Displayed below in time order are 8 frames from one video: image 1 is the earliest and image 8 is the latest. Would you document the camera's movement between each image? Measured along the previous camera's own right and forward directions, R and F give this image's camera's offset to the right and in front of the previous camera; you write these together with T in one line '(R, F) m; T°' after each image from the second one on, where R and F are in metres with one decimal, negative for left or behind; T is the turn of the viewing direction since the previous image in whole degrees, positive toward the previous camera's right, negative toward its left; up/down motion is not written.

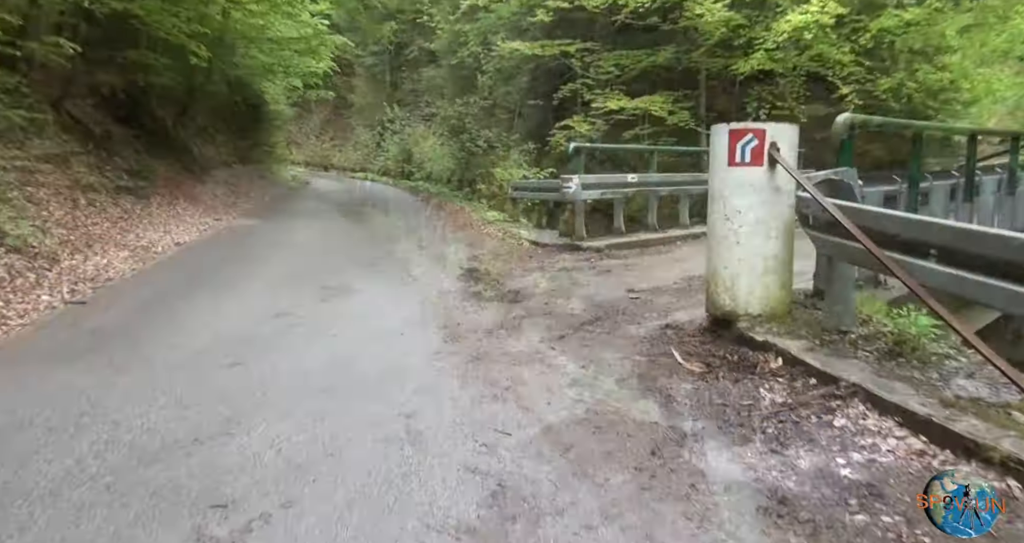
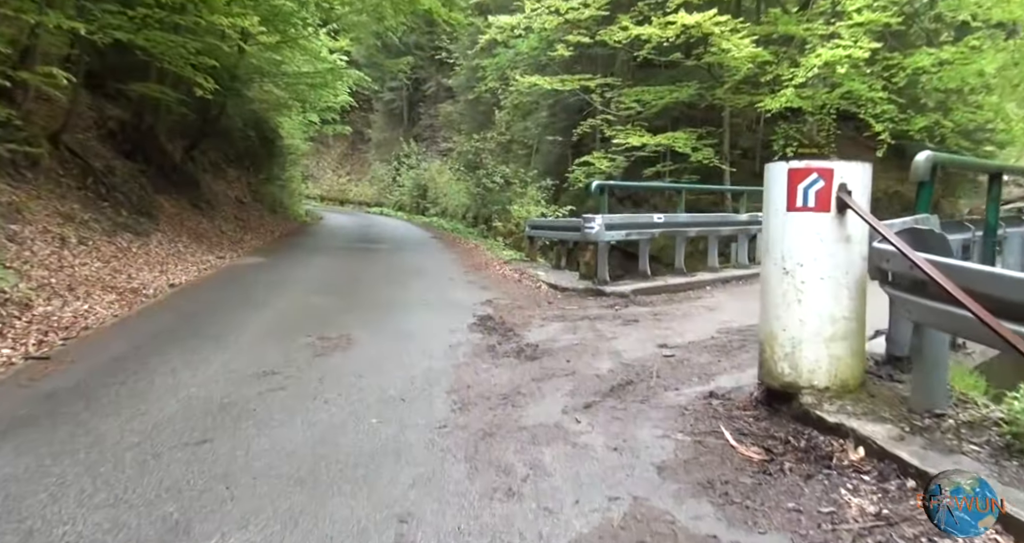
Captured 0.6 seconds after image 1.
(0.0, +0.7) m; -1°
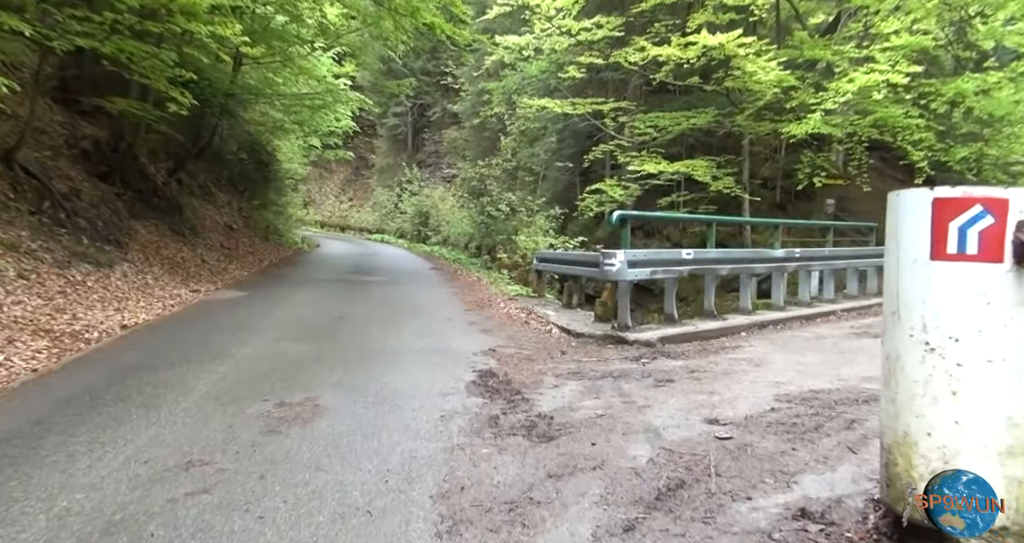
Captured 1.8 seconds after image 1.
(0.0, +1.2) m; 0°
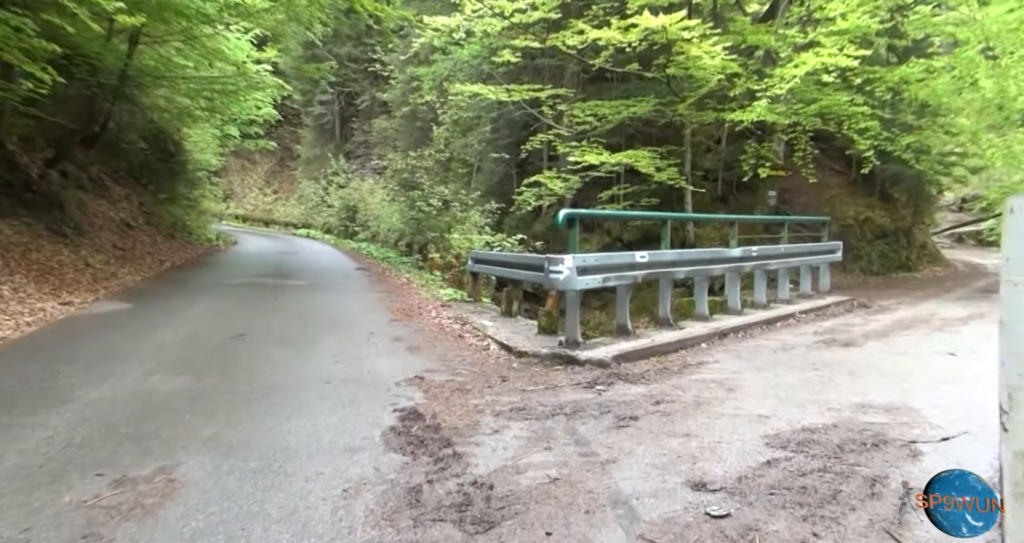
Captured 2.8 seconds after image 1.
(+0.1, +1.2) m; +6°
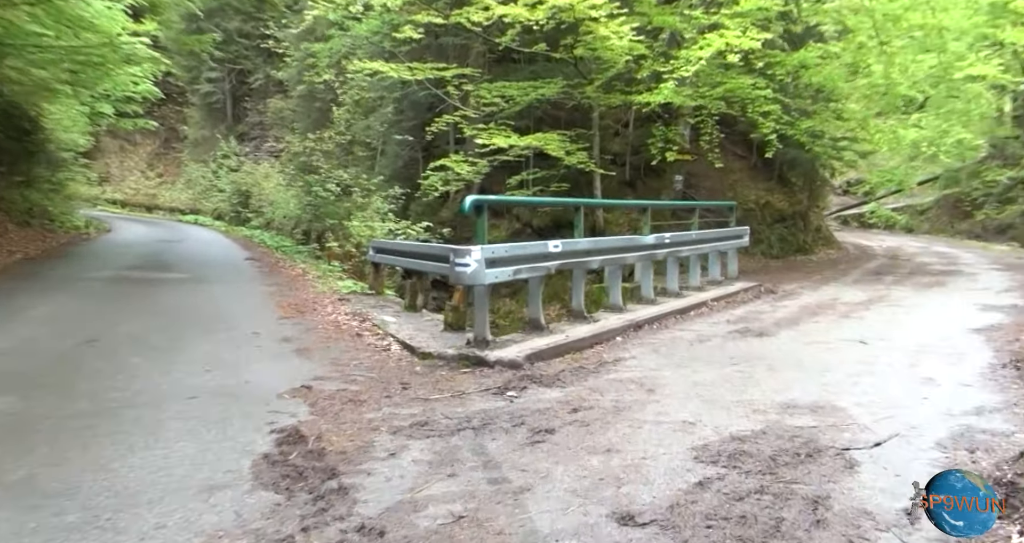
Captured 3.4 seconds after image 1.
(+0.1, +0.6) m; +8°
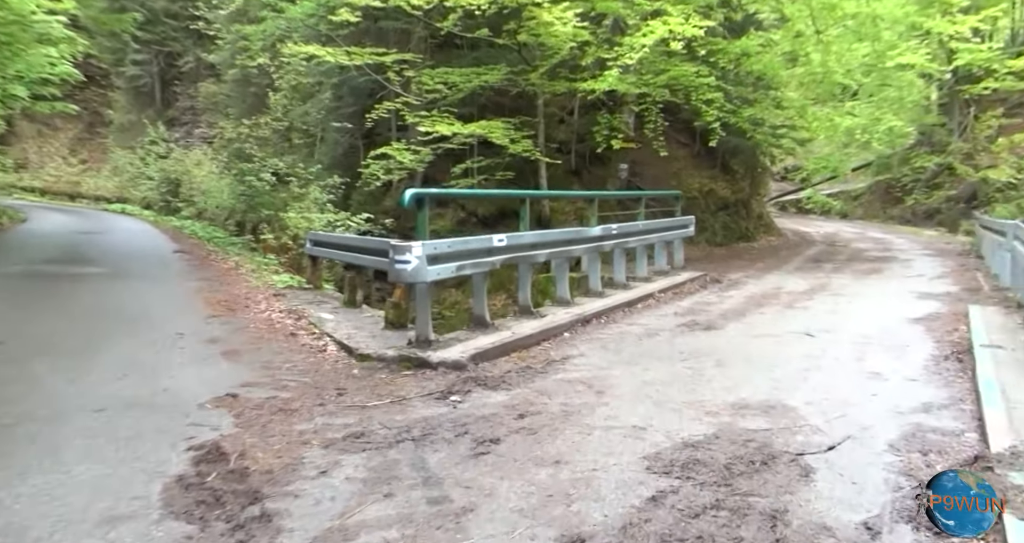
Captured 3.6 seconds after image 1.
(+0.1, +0.3) m; +5°
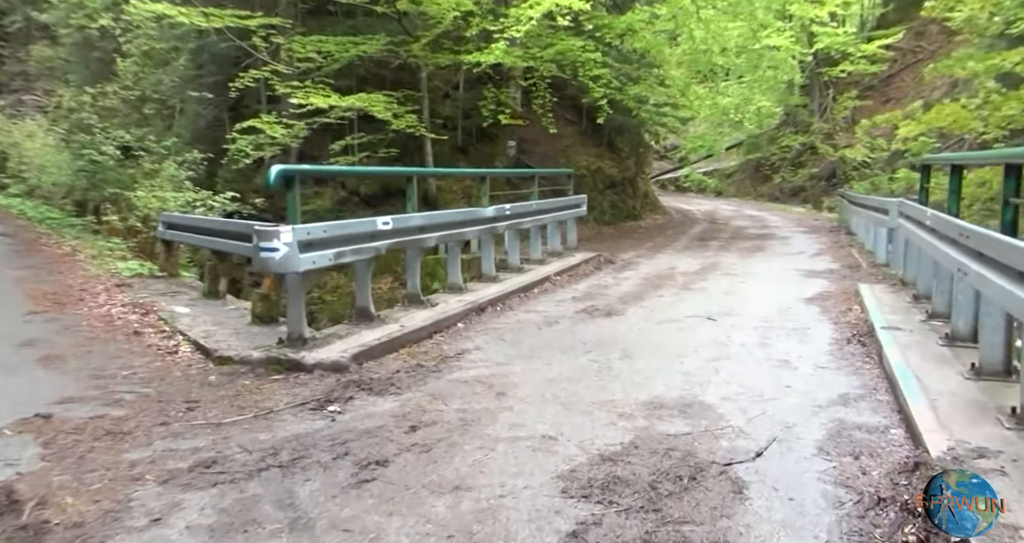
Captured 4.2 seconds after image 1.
(0.0, +0.6) m; +10°
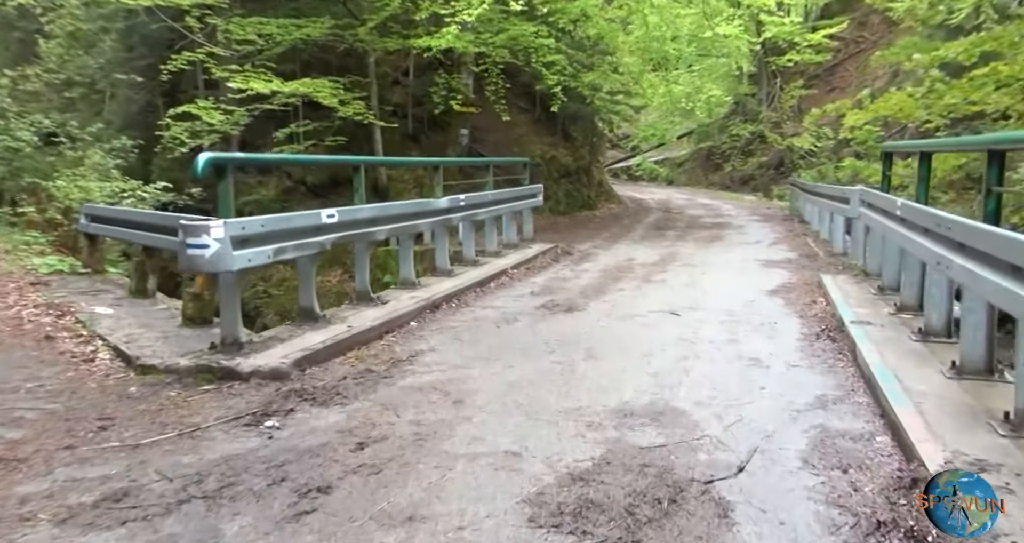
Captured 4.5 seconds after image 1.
(0.0, +0.4) m; +4°
